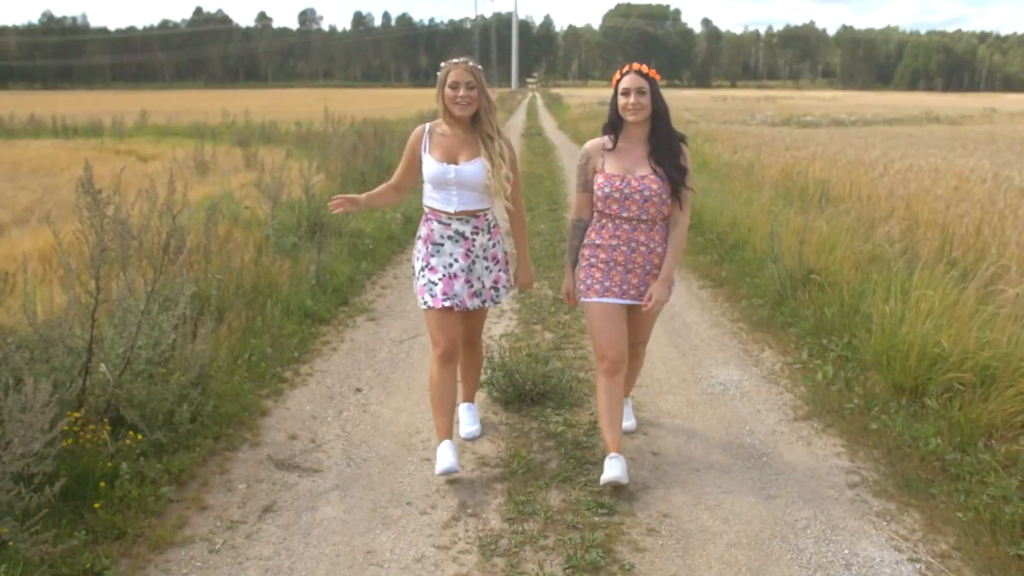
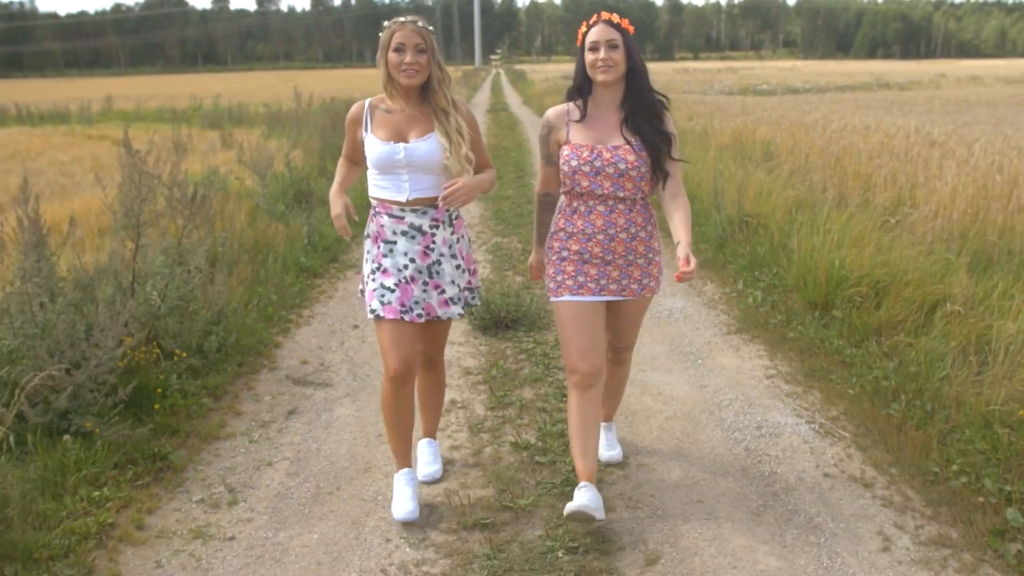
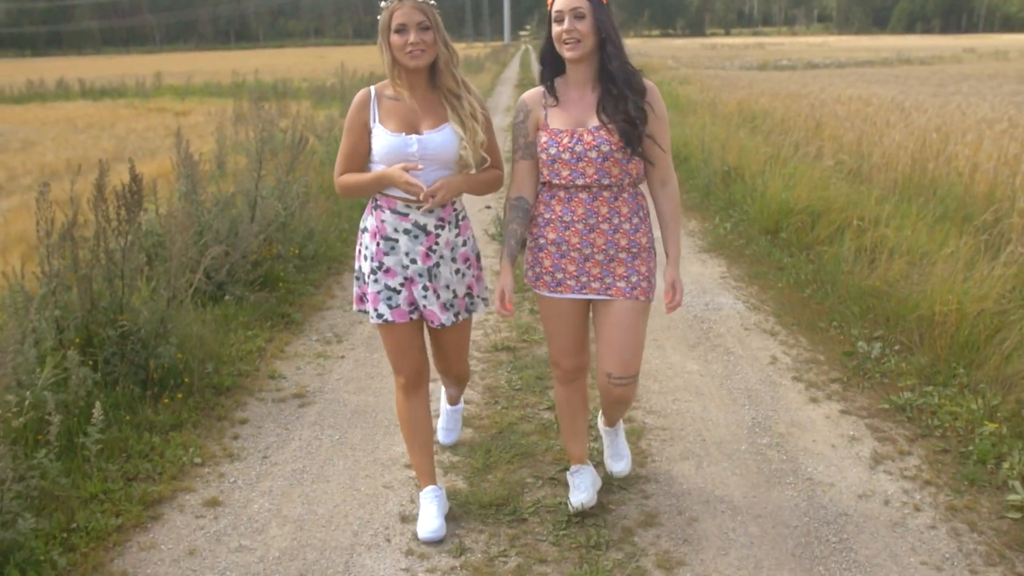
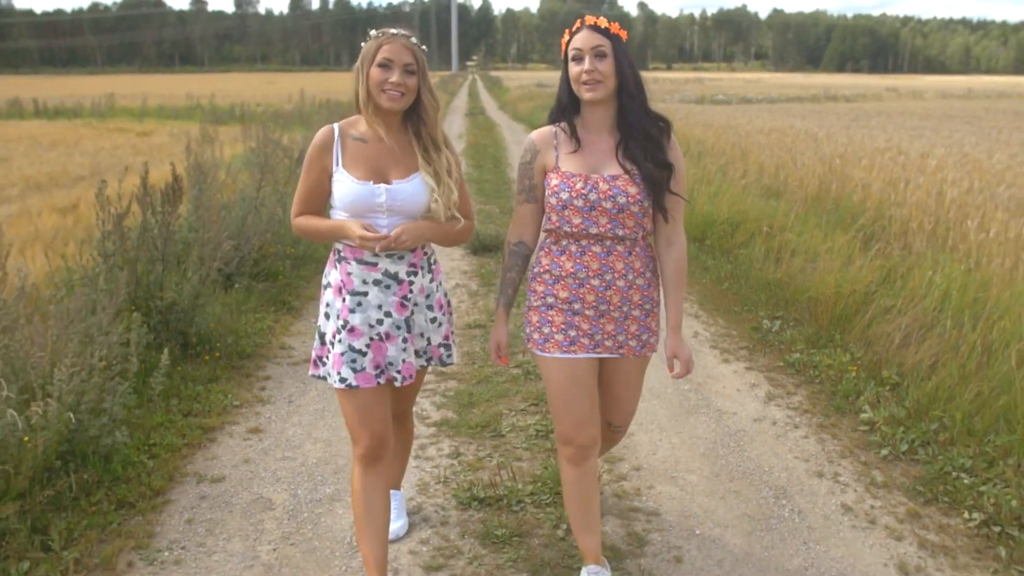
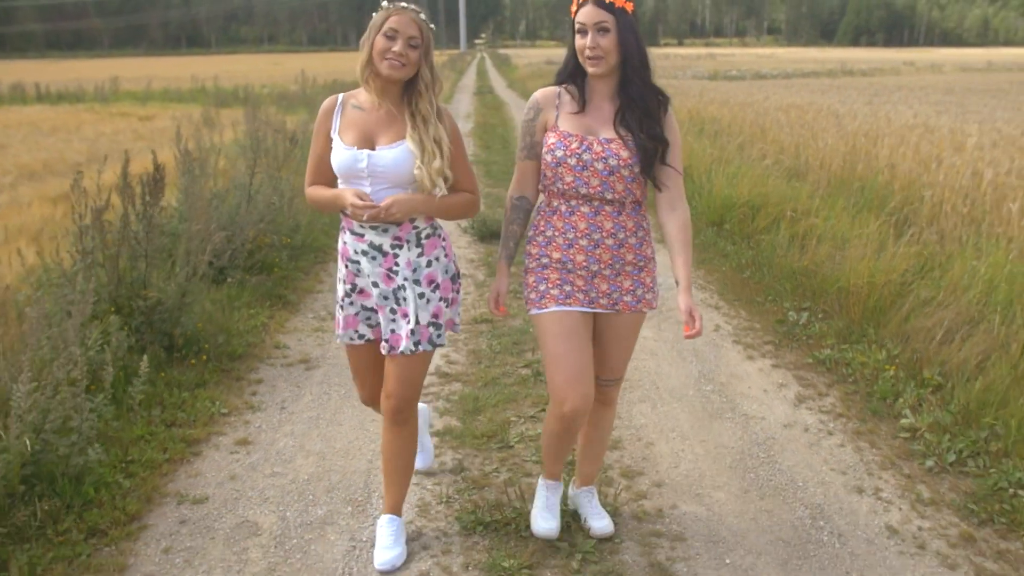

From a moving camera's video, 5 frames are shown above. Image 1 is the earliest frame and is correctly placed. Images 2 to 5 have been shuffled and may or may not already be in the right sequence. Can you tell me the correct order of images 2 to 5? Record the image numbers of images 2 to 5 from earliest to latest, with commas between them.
2, 3, 5, 4
